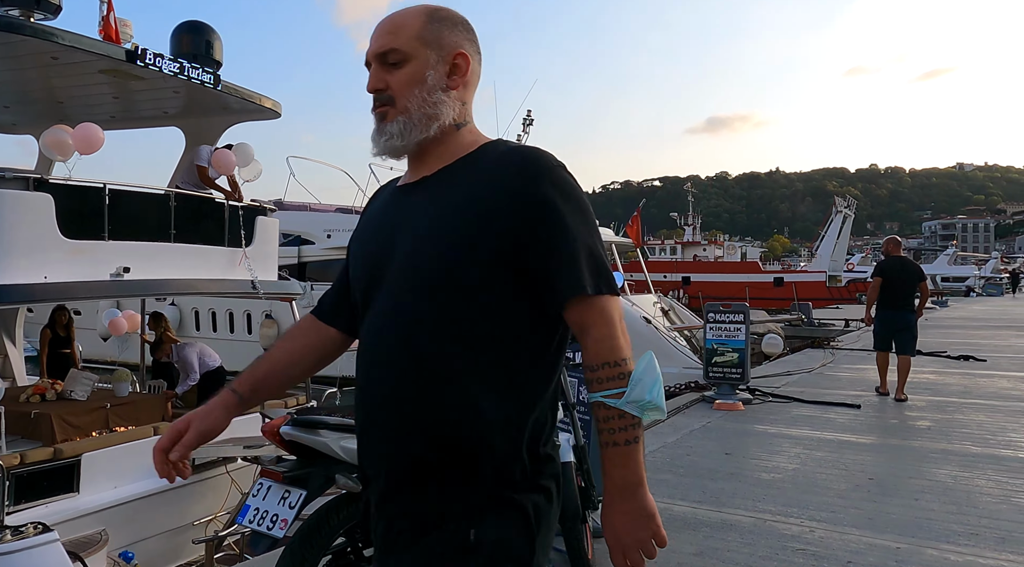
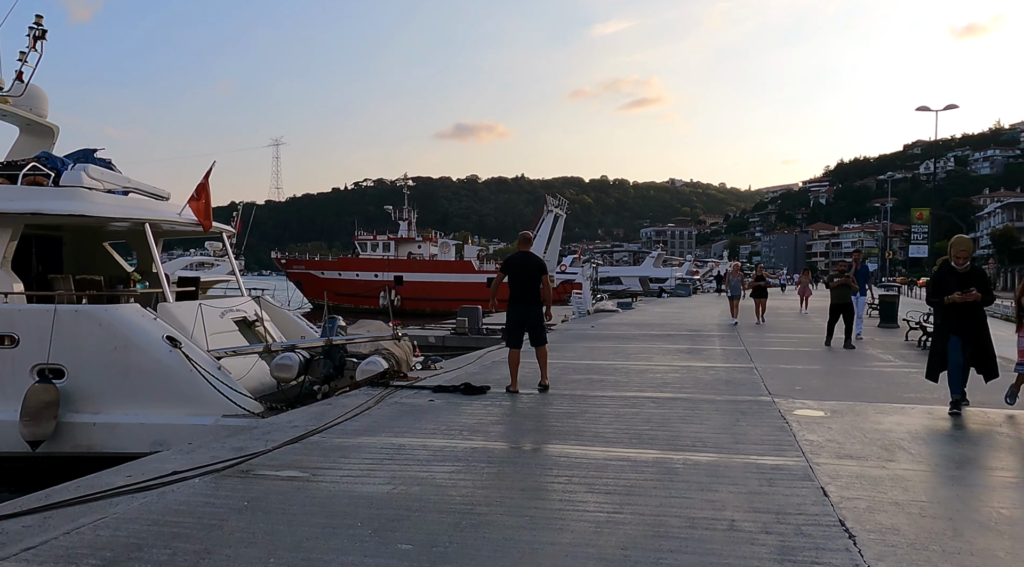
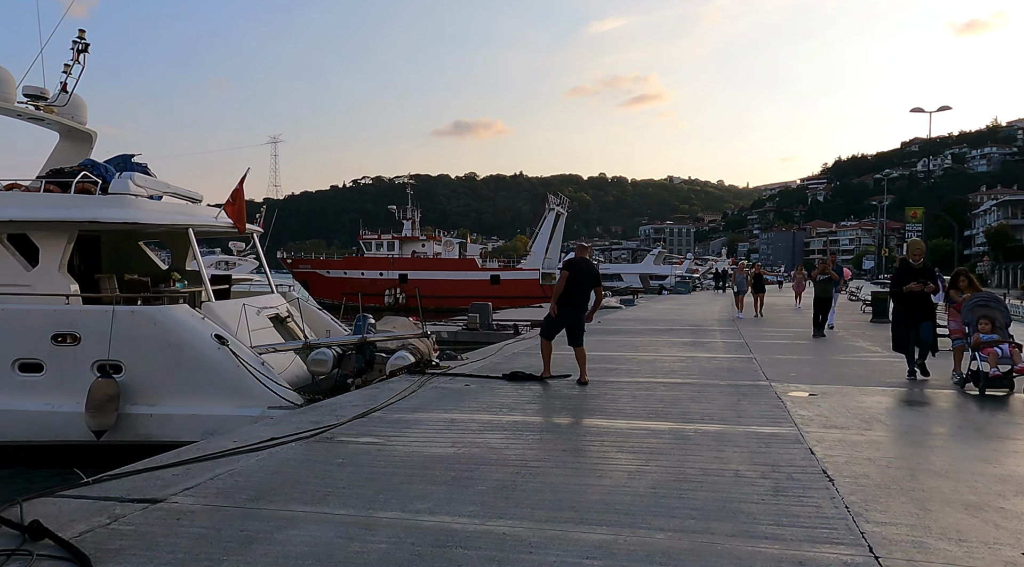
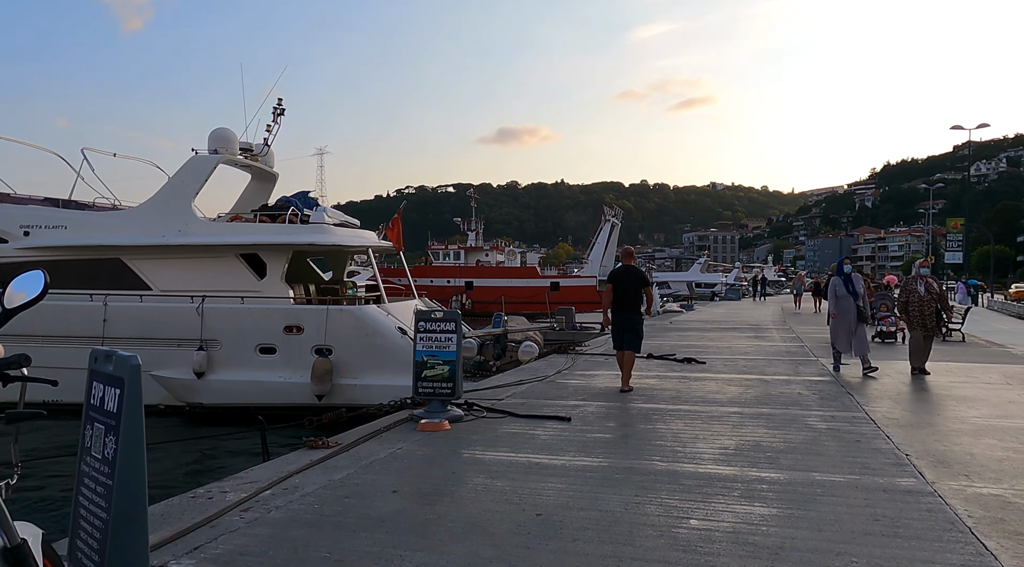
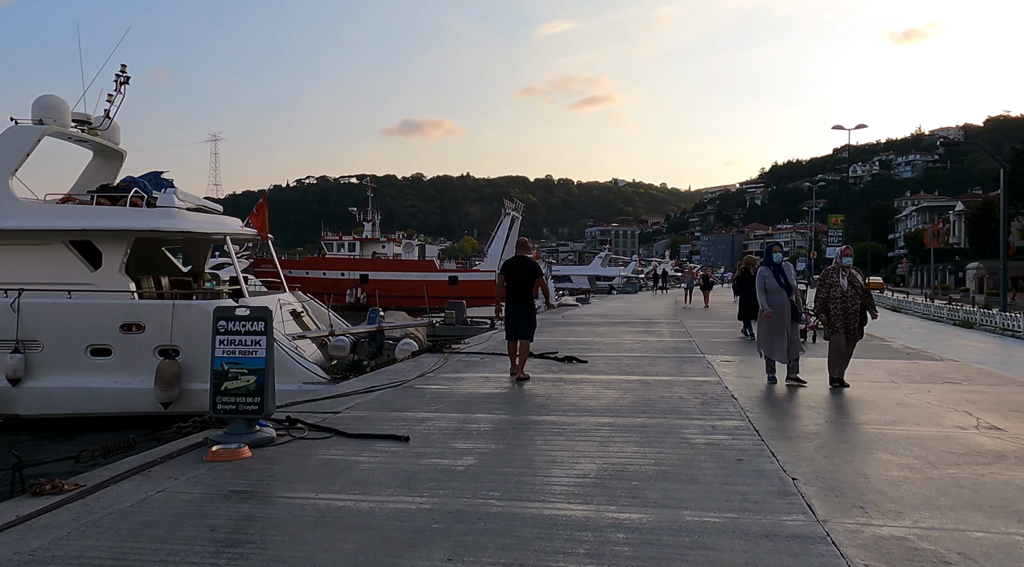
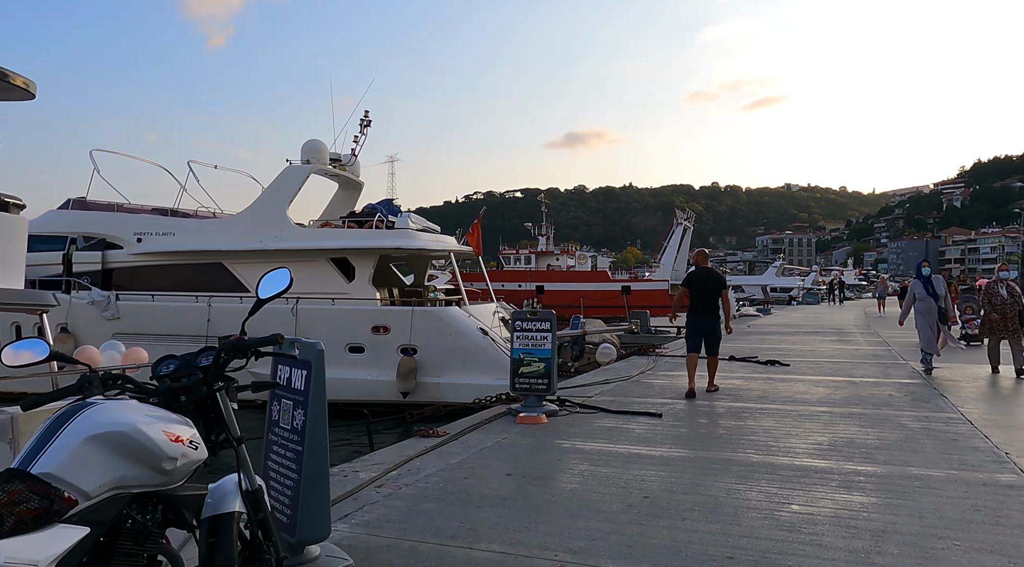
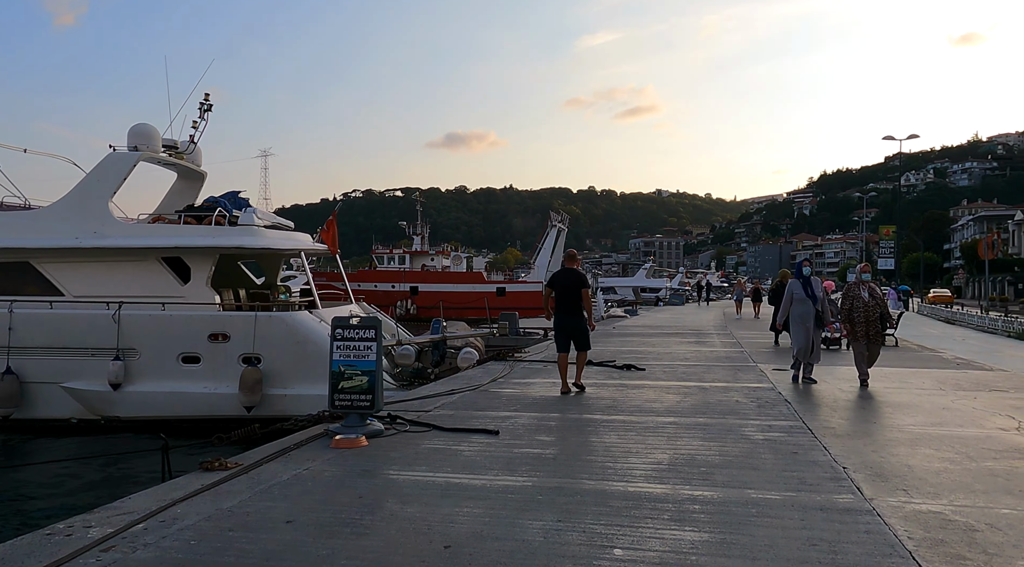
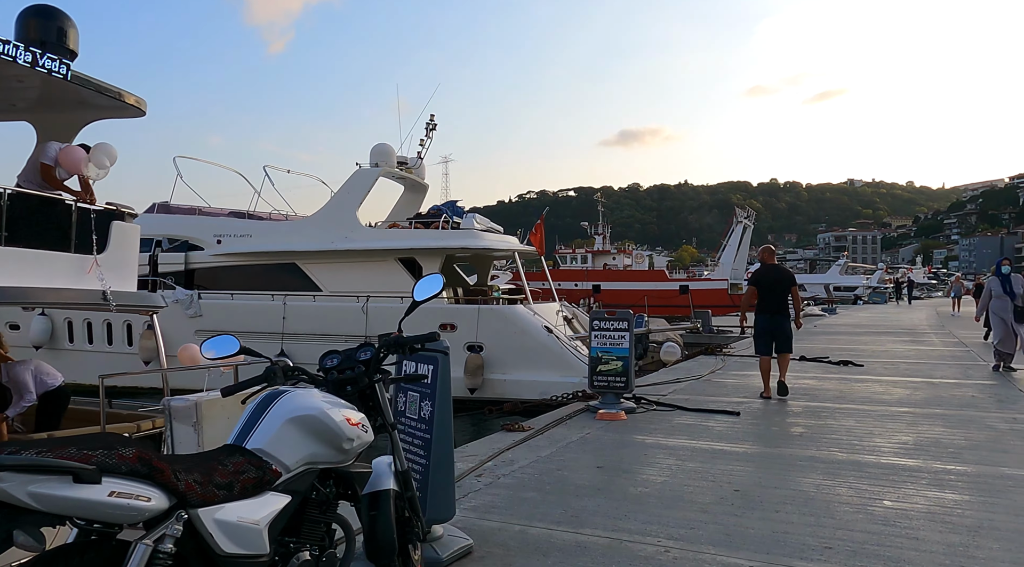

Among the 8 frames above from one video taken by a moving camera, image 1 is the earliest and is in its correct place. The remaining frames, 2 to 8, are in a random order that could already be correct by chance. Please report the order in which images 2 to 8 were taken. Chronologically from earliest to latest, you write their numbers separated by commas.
8, 6, 4, 7, 5, 3, 2
